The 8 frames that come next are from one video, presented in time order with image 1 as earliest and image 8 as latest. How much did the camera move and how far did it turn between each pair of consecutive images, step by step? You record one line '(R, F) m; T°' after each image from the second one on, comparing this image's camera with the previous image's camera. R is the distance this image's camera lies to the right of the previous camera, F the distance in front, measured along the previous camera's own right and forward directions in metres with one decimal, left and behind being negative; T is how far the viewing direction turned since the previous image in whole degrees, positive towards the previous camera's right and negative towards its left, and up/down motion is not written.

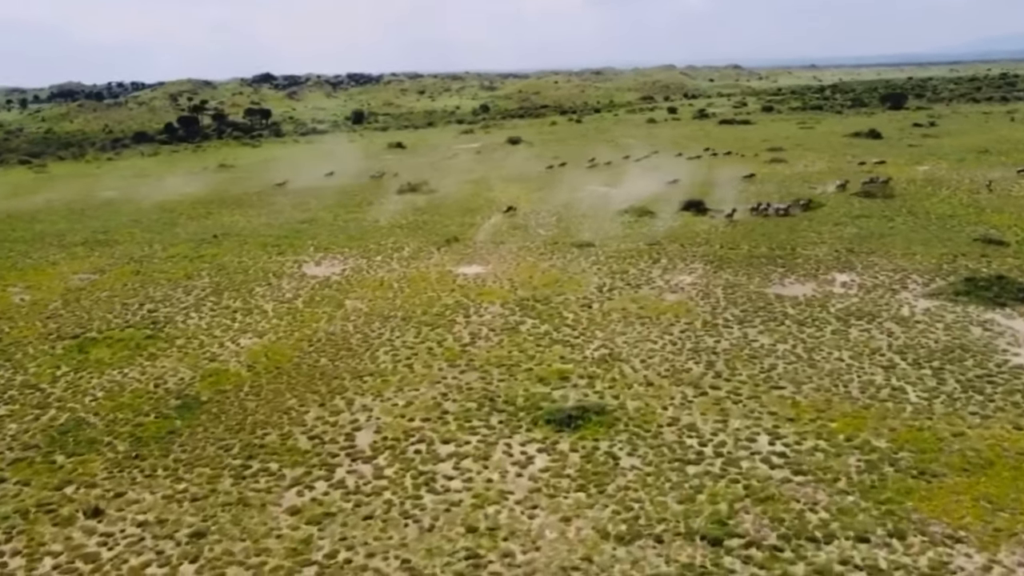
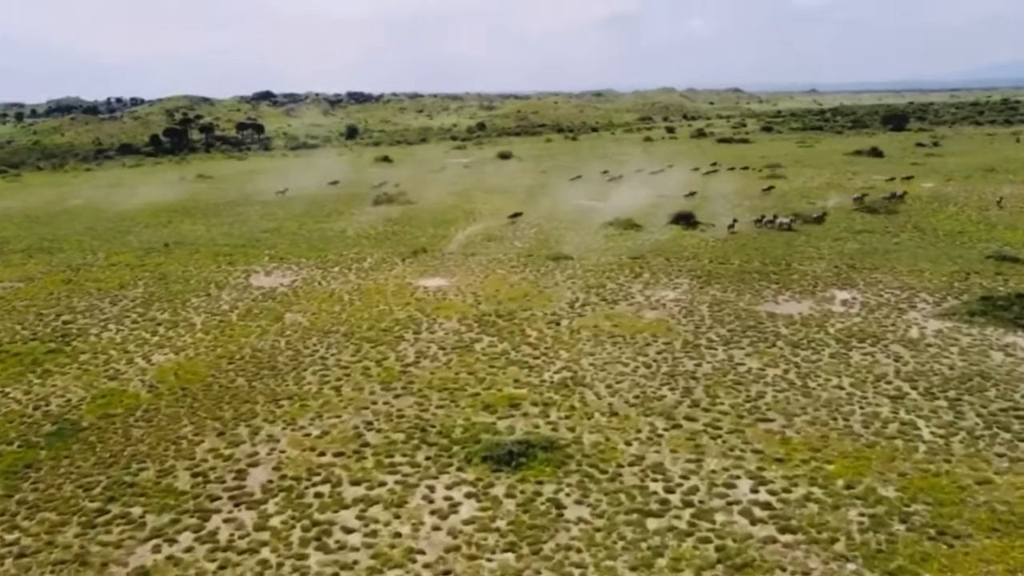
(+2.0, +5.4) m; 0°
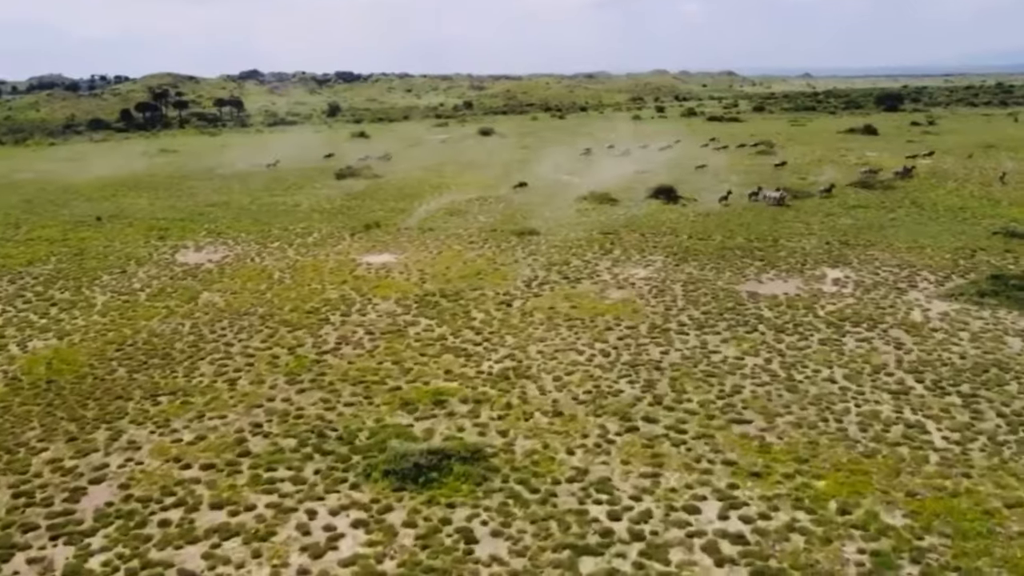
(+1.9, +5.3) m; +1°
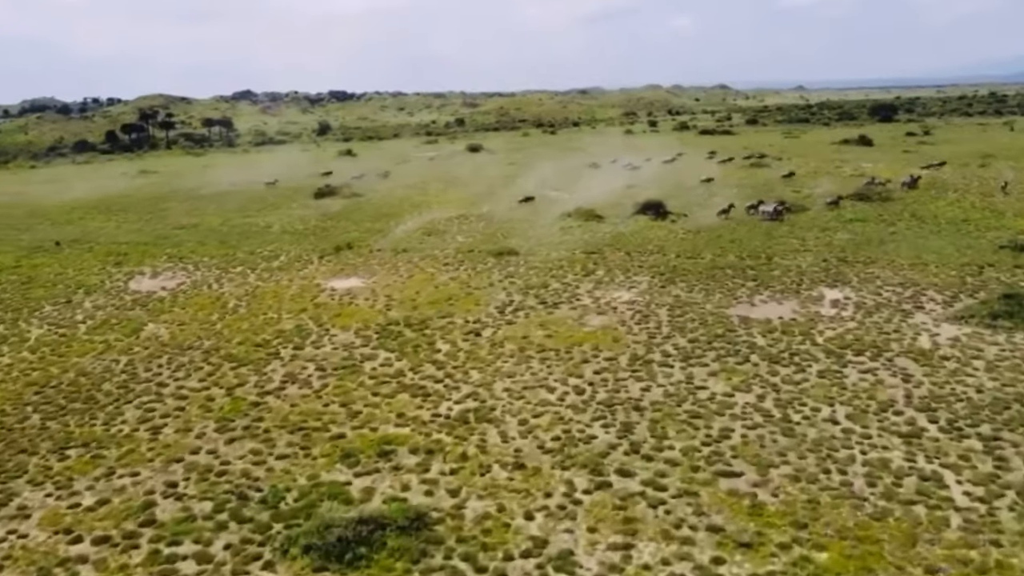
(+1.1, +3.1) m; 0°
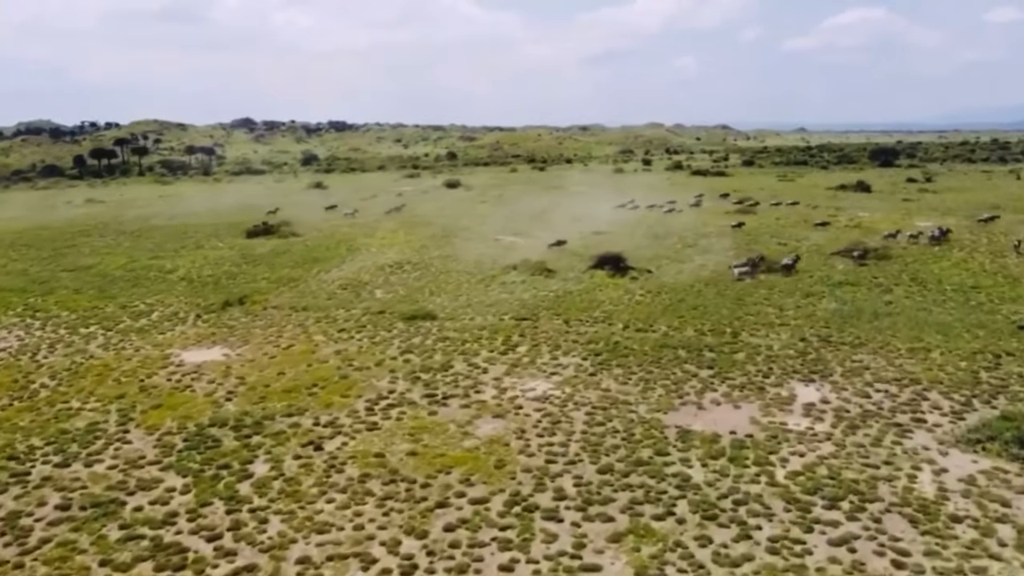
(+4.1, +8.7) m; 0°
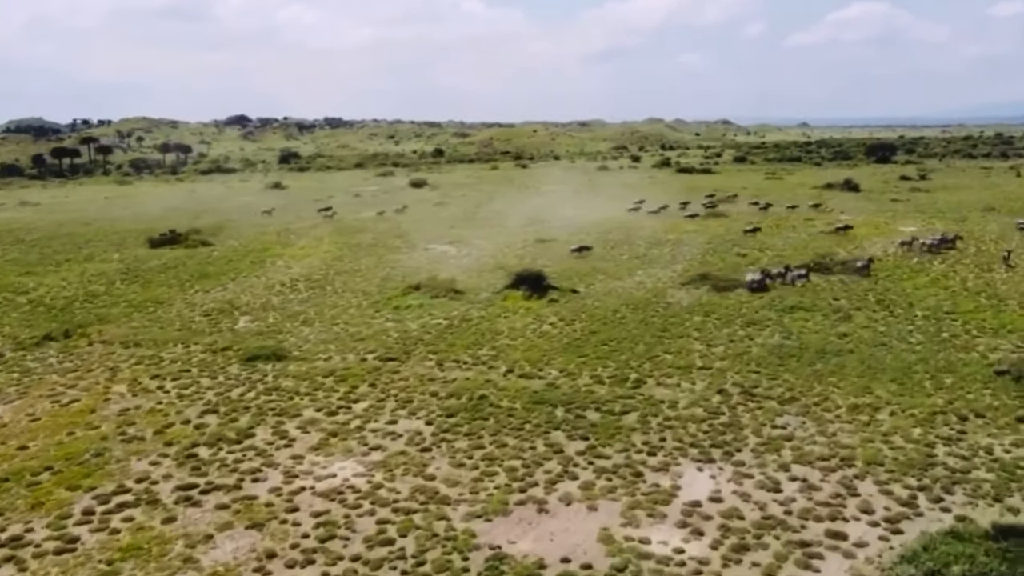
(+5.5, +7.7) m; 0°
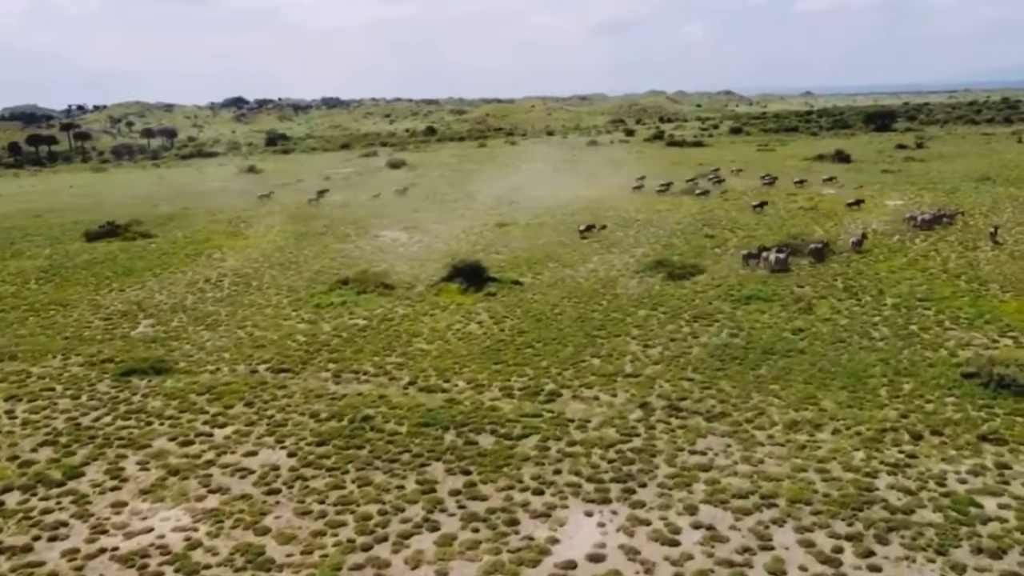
(+3.5, +3.9) m; 0°
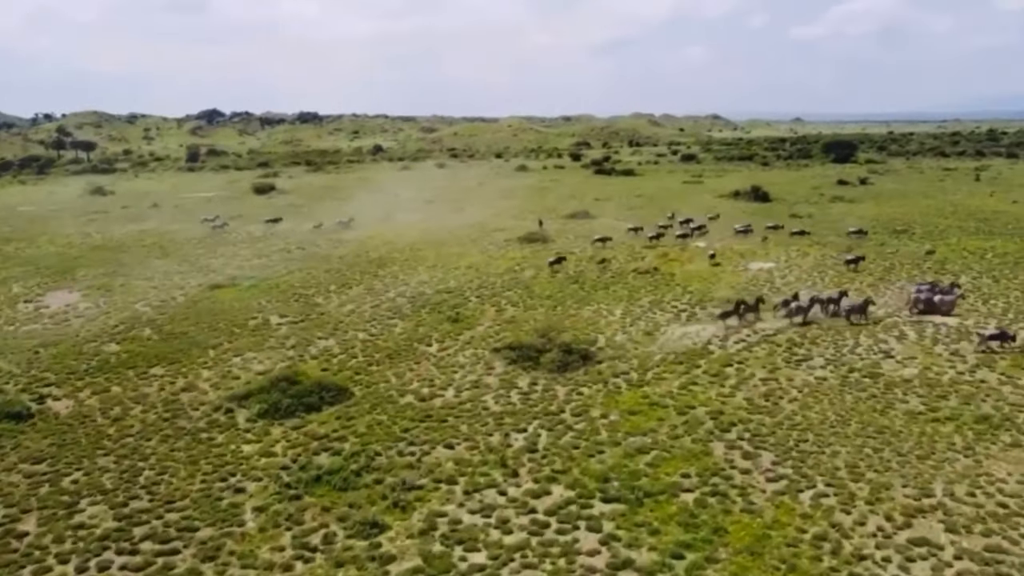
(+15.0, +16.8) m; 0°
